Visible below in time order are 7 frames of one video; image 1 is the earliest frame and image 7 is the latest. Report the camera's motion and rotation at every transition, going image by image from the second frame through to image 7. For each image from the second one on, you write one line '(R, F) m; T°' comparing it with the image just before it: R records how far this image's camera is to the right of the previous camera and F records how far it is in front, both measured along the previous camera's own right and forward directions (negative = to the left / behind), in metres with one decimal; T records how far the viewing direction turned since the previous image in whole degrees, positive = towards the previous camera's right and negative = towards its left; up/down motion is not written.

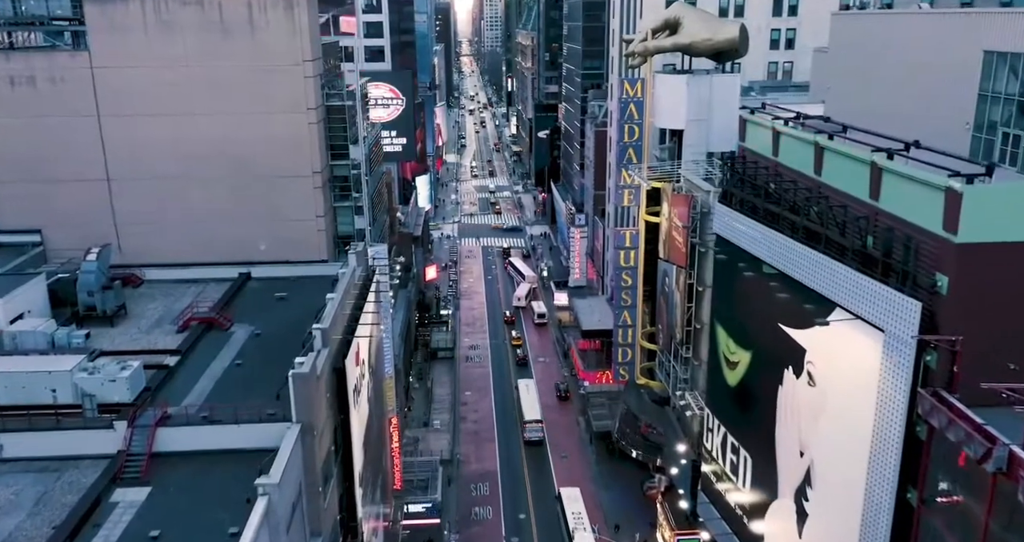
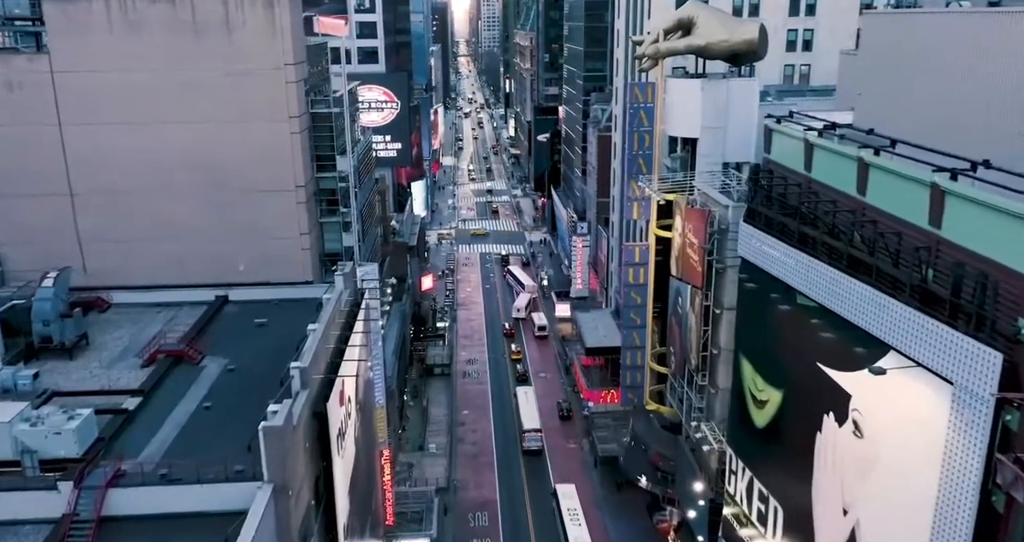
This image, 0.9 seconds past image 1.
(-0.2, +3.3) m; 0°
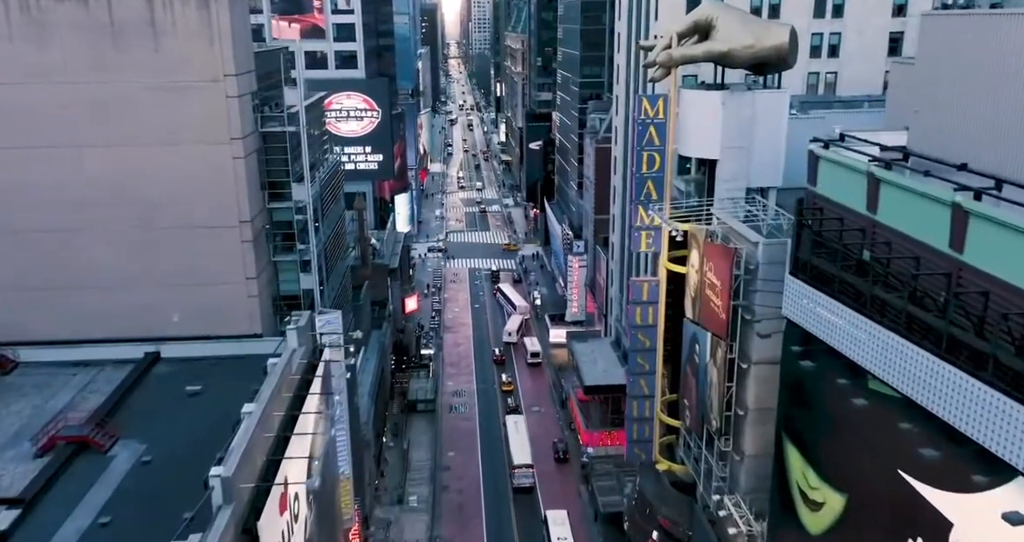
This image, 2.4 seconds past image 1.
(+0.1, +6.0) m; +1°
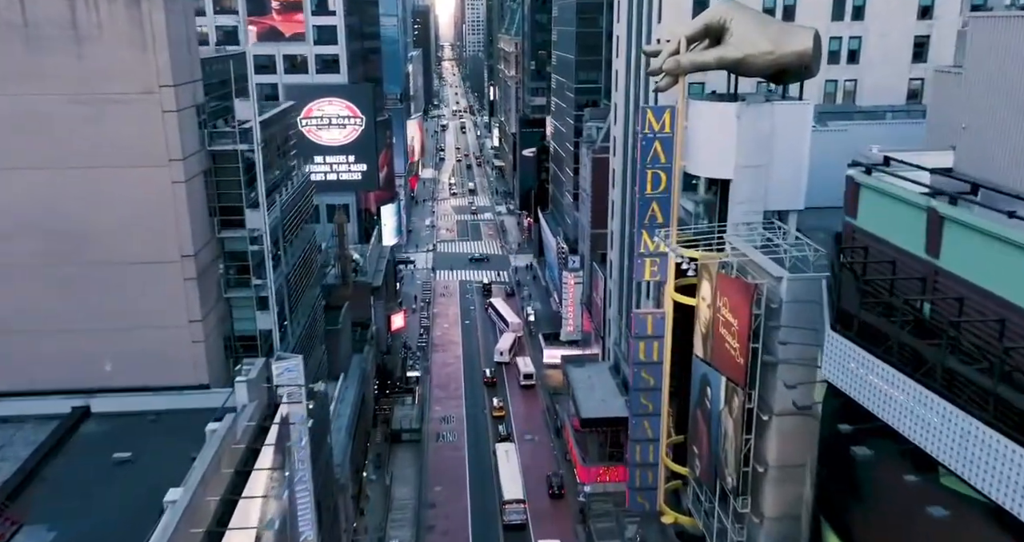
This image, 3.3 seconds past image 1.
(+0.3, +4.1) m; 0°
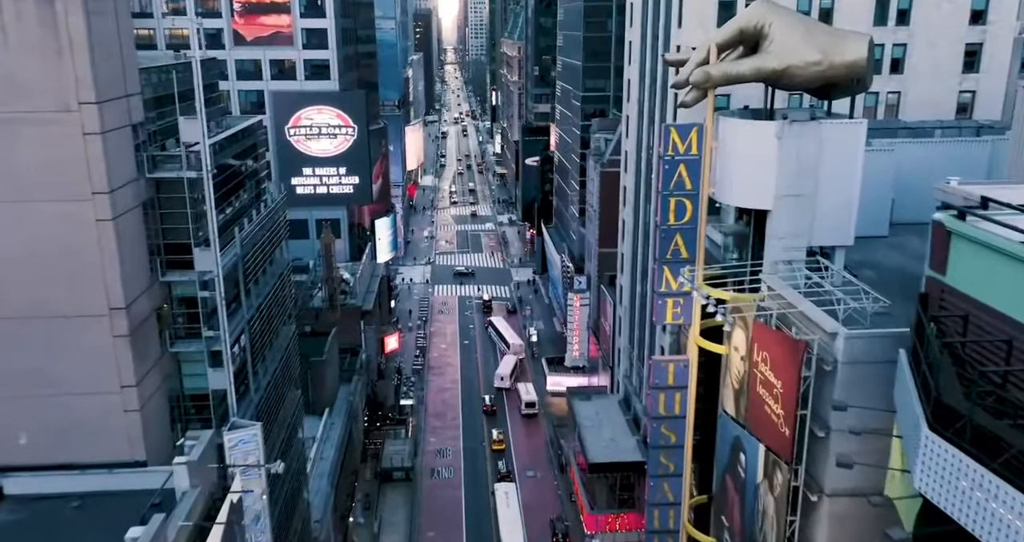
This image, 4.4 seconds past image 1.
(0.0, +4.5) m; 0°
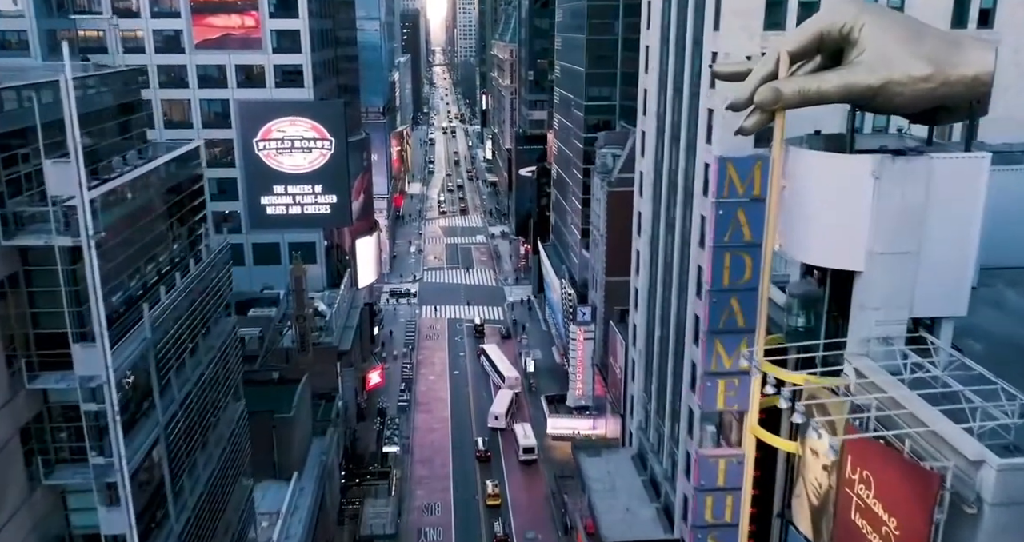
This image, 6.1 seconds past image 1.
(-0.5, +6.7) m; +1°
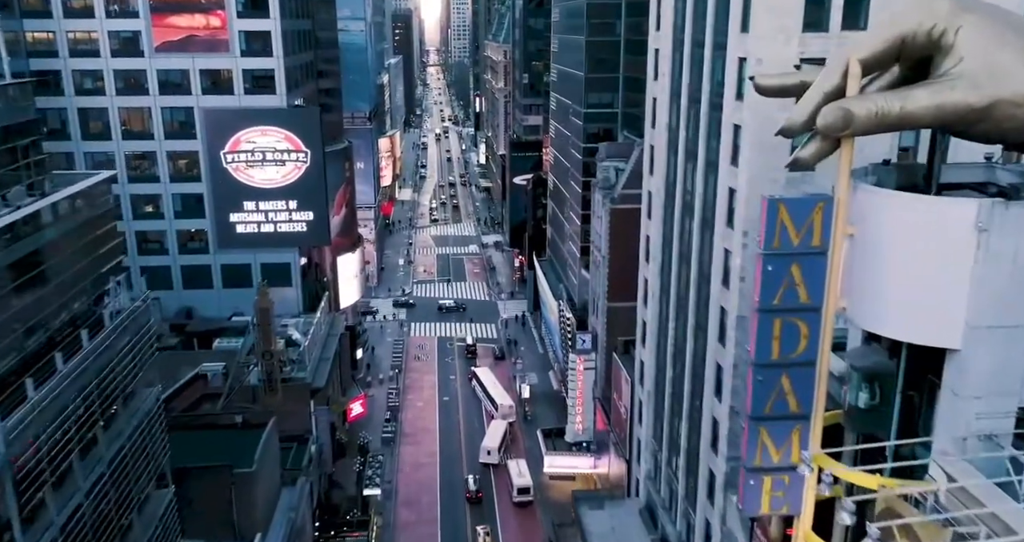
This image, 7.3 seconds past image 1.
(+0.1, +5.0) m; 0°
